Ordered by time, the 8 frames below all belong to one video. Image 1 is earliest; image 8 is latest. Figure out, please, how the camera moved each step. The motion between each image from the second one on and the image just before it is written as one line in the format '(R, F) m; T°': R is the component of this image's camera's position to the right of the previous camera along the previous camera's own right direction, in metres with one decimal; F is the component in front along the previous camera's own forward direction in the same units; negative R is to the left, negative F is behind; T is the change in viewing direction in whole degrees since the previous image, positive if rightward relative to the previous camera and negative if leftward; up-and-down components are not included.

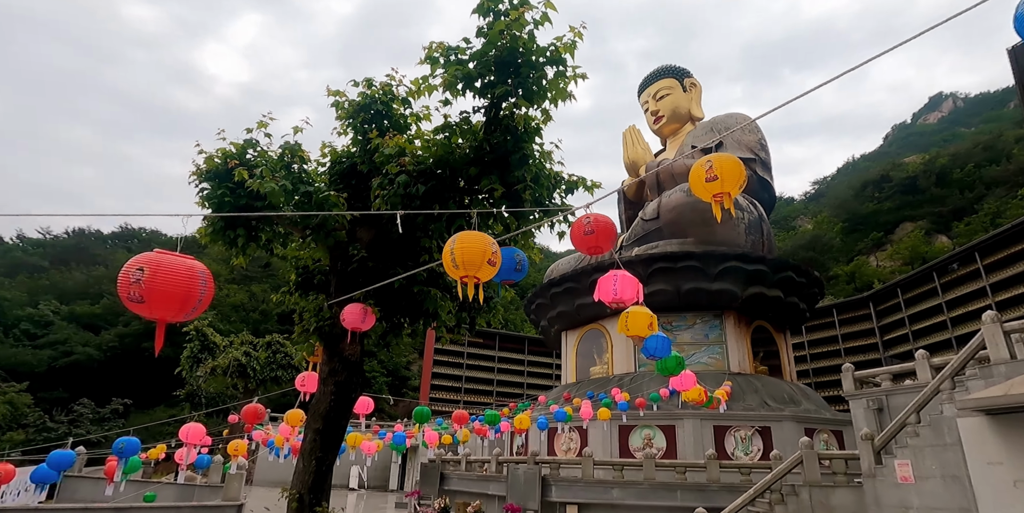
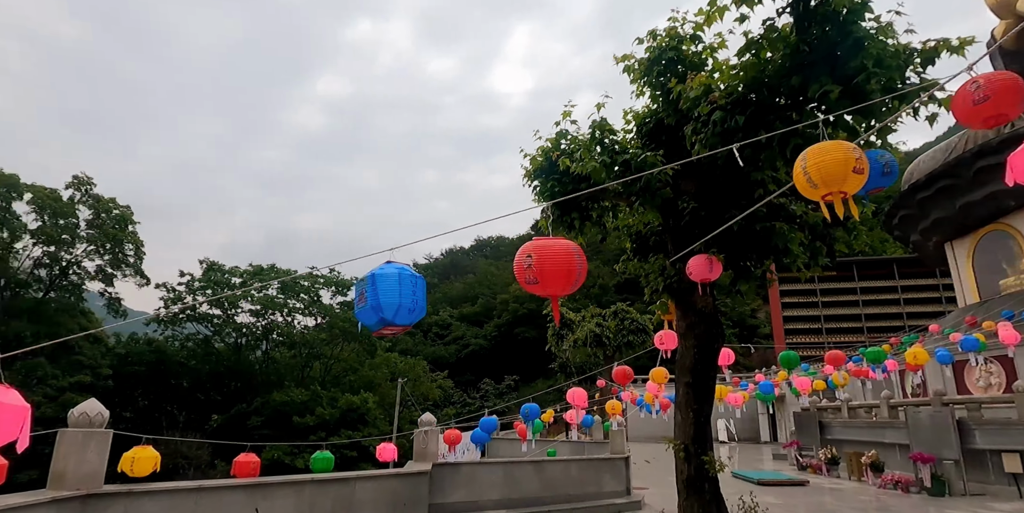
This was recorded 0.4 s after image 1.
(-0.5, -0.1) m; -30°
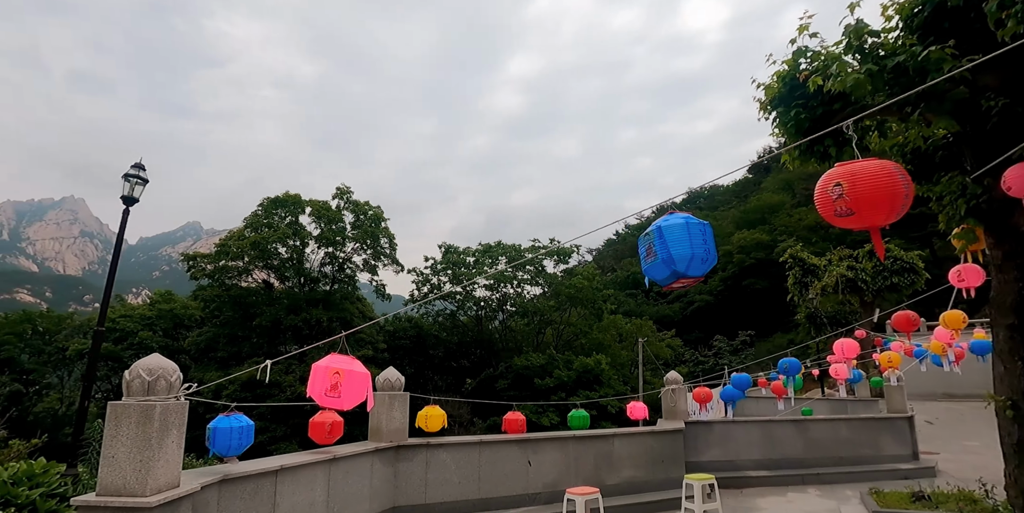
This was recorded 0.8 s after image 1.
(-0.5, 0.0) m; -21°
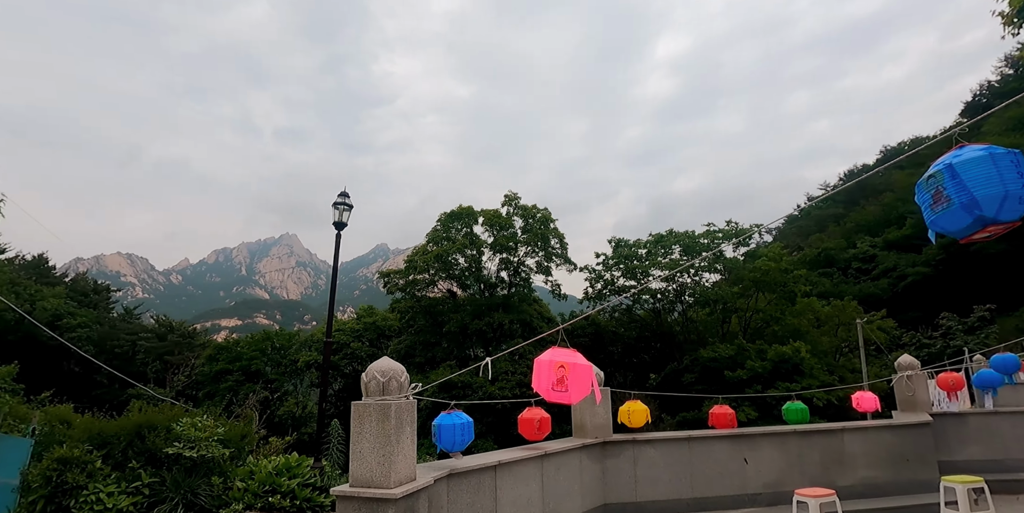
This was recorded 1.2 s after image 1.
(-0.4, 0.0) m; -16°
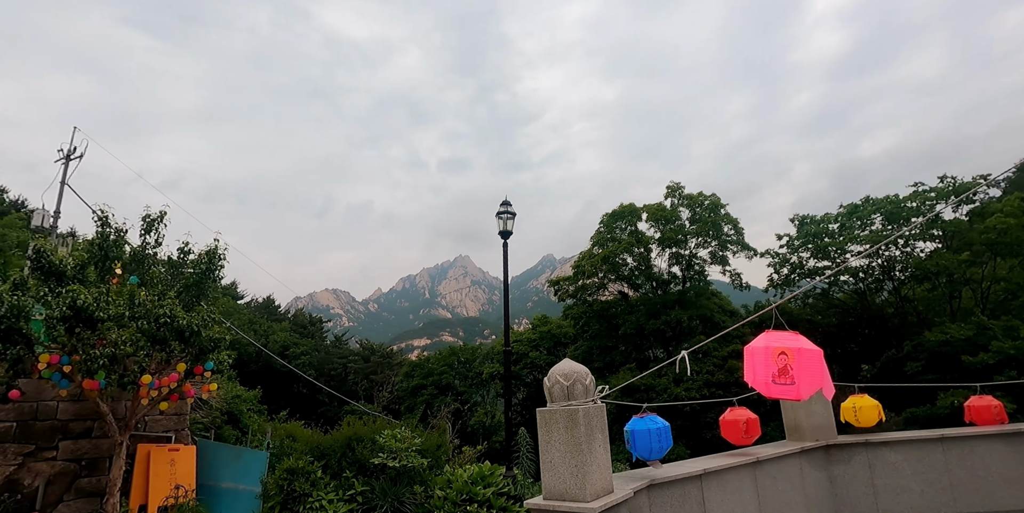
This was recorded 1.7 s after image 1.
(-0.1, +0.4) m; -17°
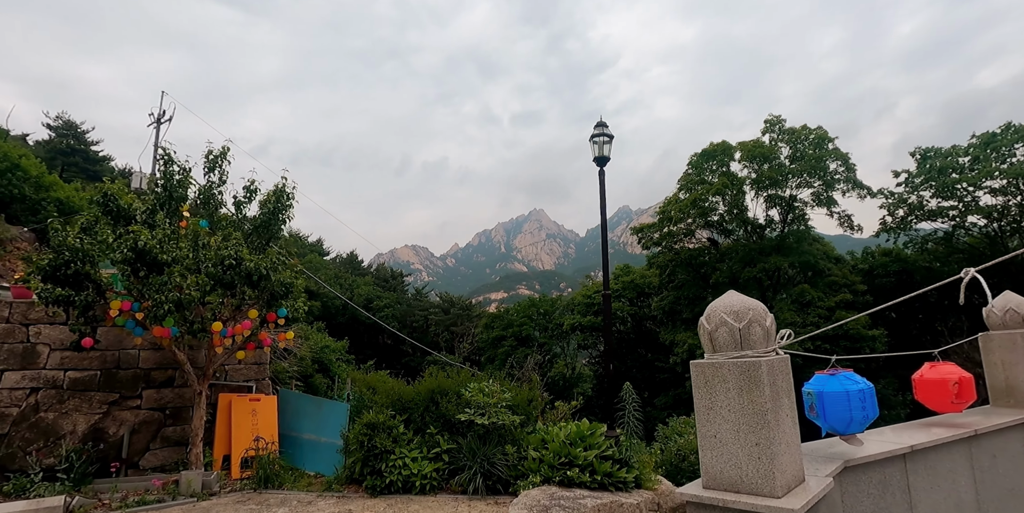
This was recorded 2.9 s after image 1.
(-0.3, +1.0) m; -8°
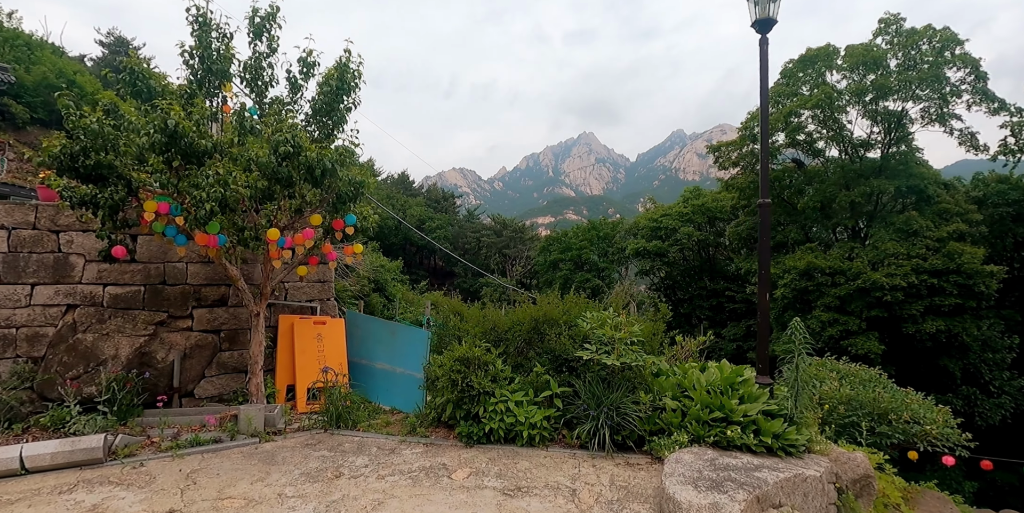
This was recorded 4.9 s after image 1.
(-0.8, +1.4) m; -5°
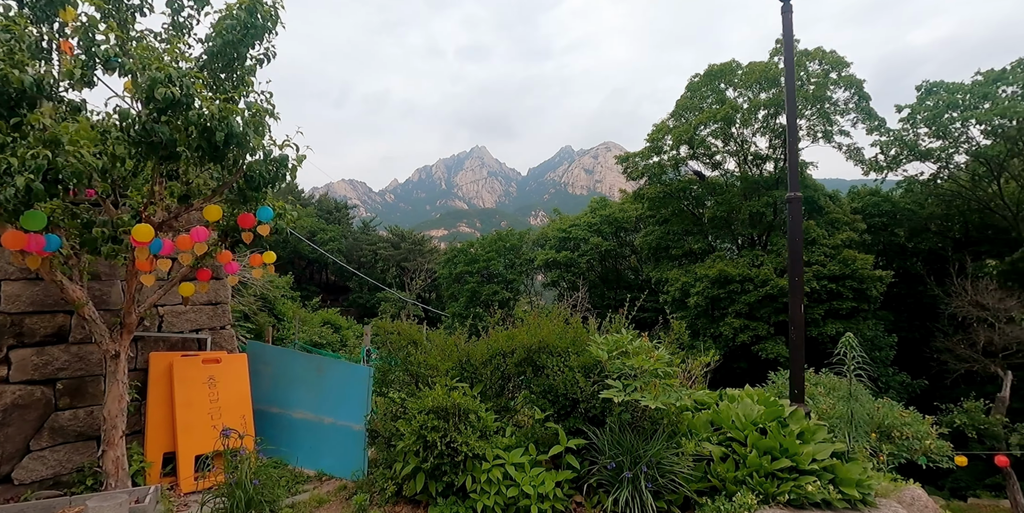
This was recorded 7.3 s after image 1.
(-0.6, +1.3) m; +11°
